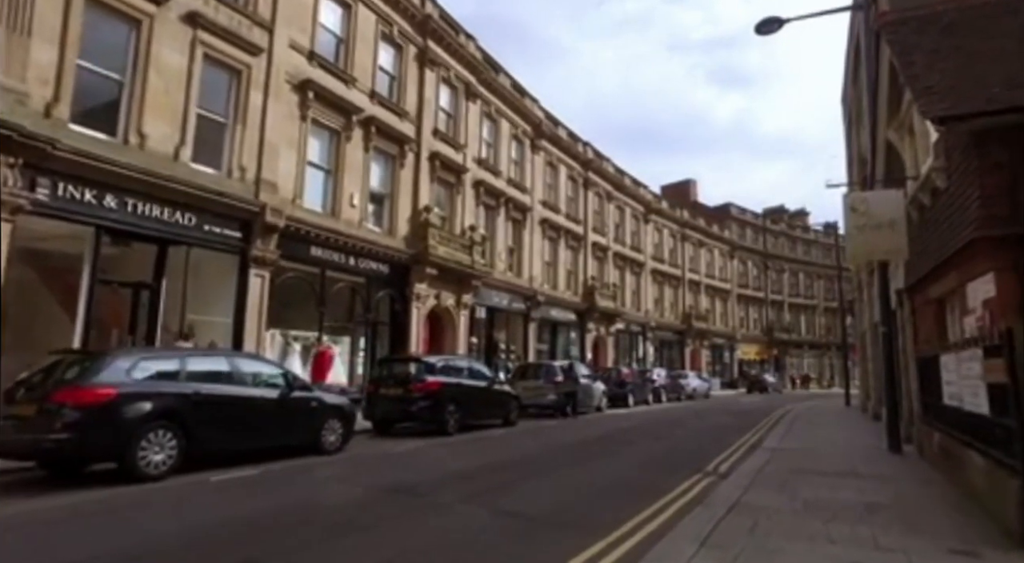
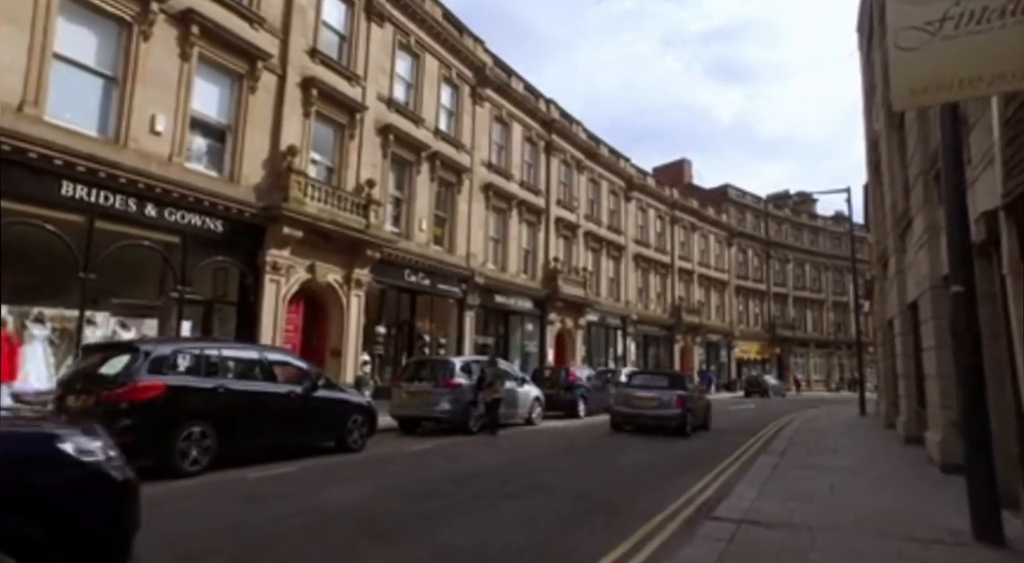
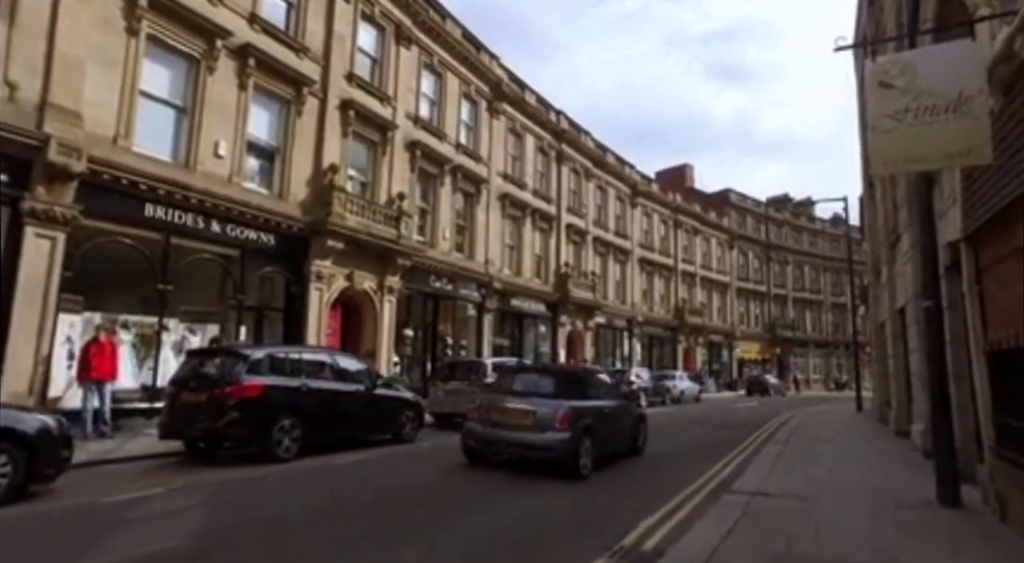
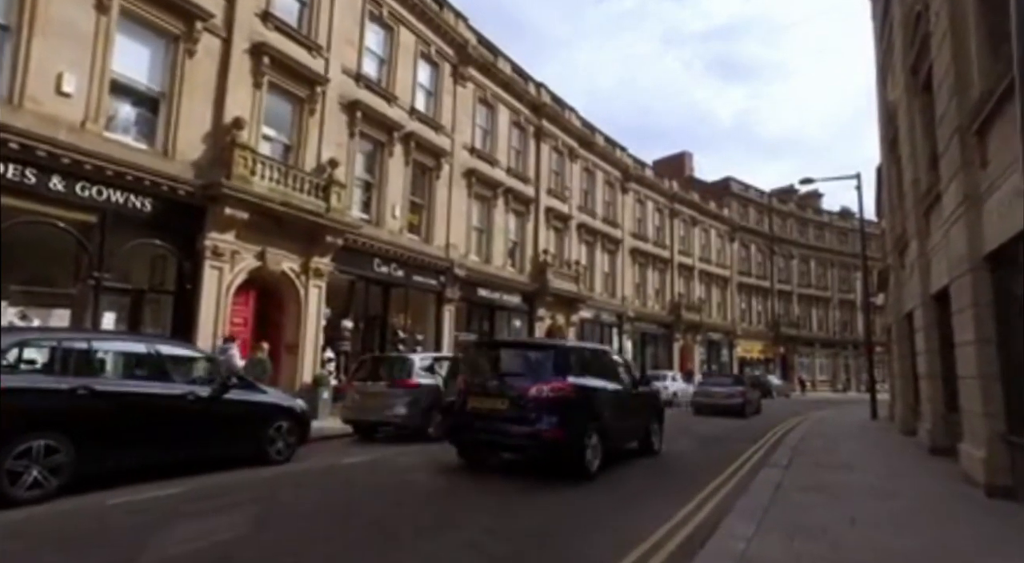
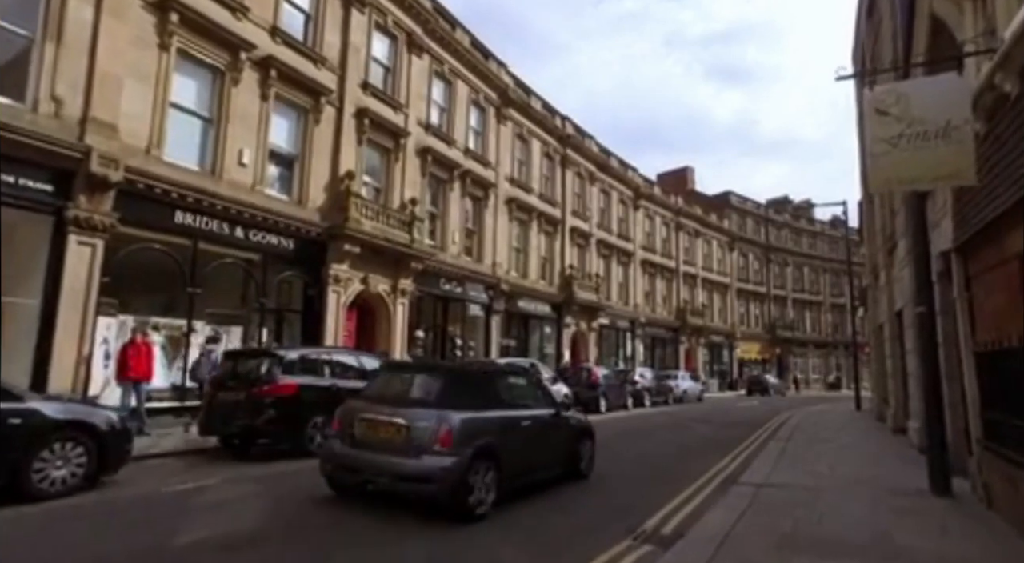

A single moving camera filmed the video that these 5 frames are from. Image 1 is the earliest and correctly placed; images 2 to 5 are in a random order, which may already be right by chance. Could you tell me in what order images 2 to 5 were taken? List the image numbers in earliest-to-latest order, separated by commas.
5, 3, 2, 4
